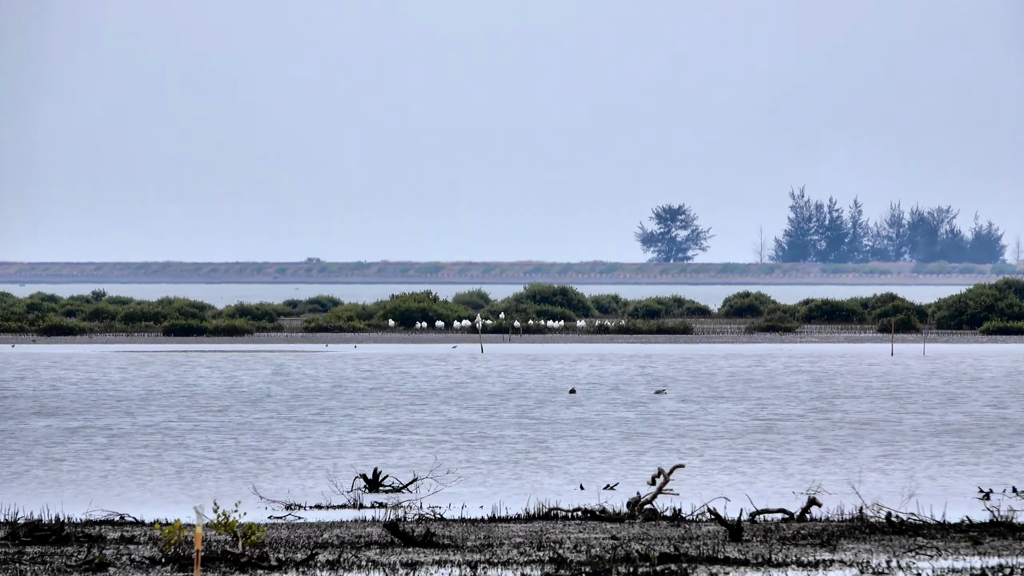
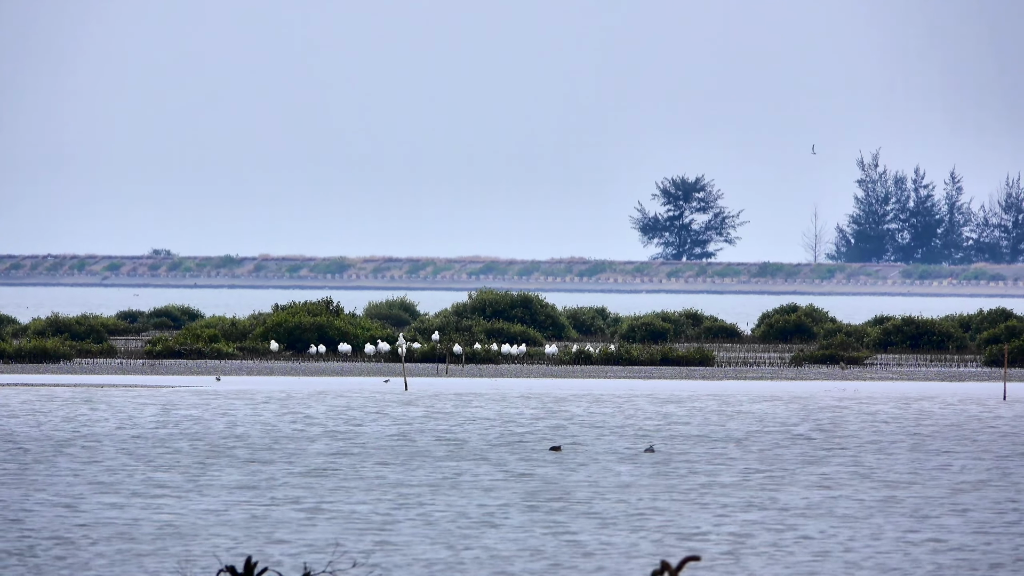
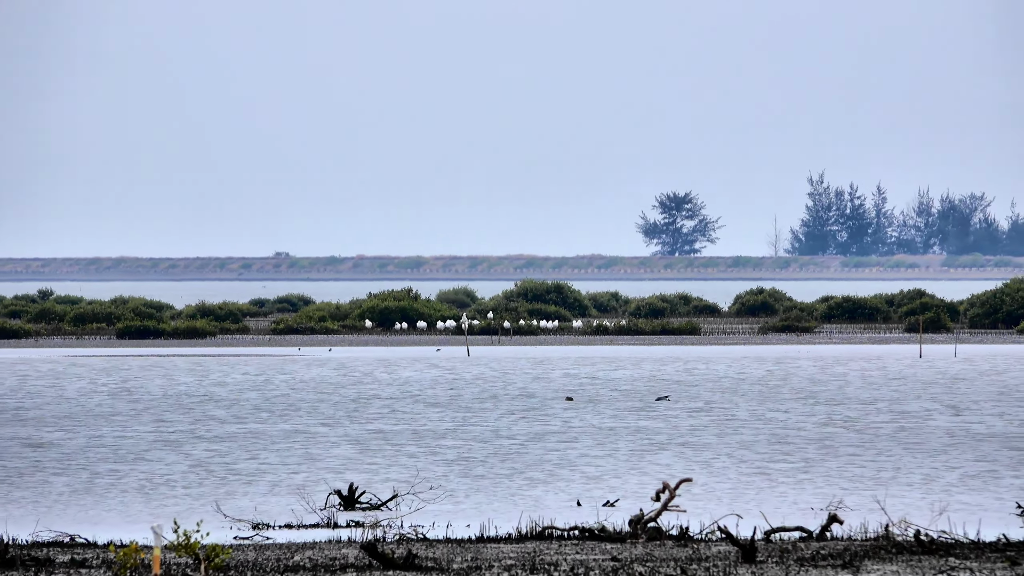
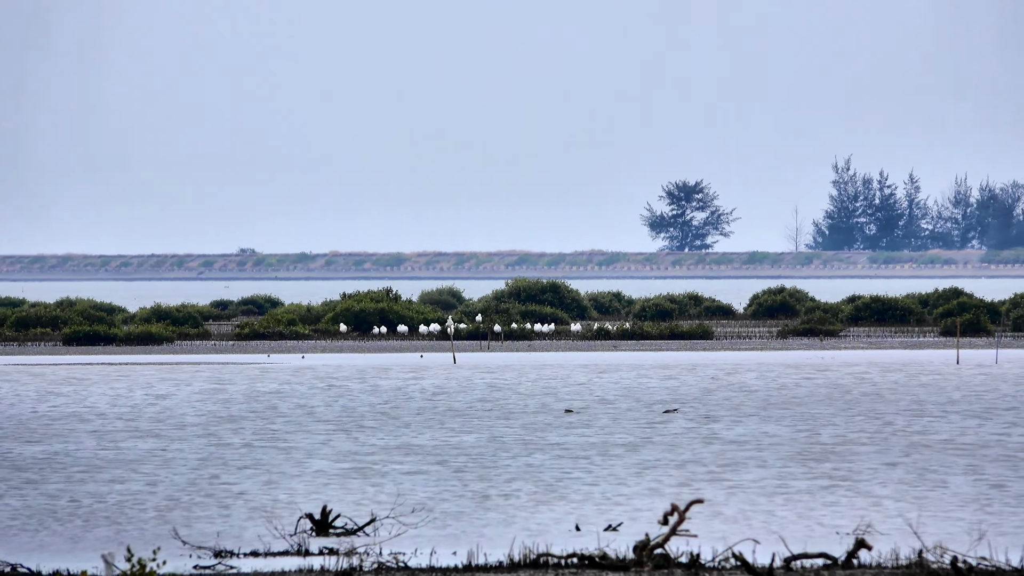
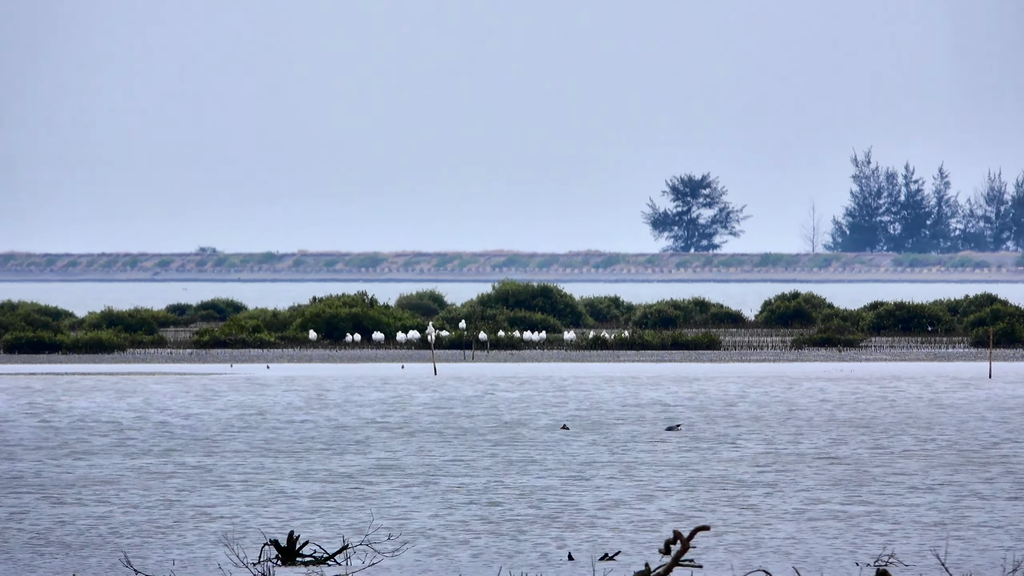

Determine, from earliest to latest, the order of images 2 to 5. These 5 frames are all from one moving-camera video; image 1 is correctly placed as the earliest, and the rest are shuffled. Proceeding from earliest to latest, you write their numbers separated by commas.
3, 4, 5, 2
